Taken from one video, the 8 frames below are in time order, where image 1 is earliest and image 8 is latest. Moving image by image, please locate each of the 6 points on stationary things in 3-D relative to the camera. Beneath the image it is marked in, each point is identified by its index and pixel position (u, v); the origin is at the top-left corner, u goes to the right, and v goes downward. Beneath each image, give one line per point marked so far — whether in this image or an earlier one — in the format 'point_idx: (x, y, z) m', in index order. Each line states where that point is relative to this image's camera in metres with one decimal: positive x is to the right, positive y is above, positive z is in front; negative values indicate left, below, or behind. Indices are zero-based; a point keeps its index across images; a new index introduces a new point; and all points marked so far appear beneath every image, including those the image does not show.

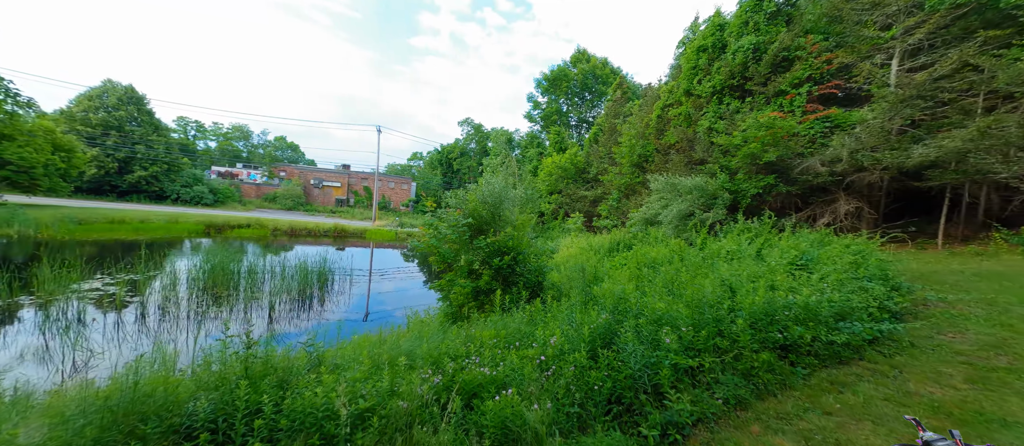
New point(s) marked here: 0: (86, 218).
0: (-18.5, +0.3, +16.8) m
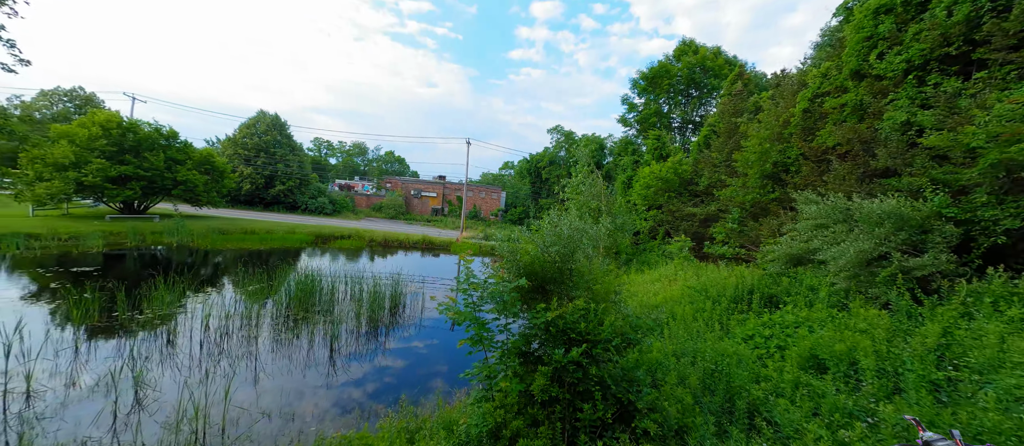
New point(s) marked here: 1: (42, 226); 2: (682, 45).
0: (-14.4, -0.3, +19.4) m
1: (-20.1, 0.0, +16.2) m
2: (+7.6, +8.0, +16.9) m
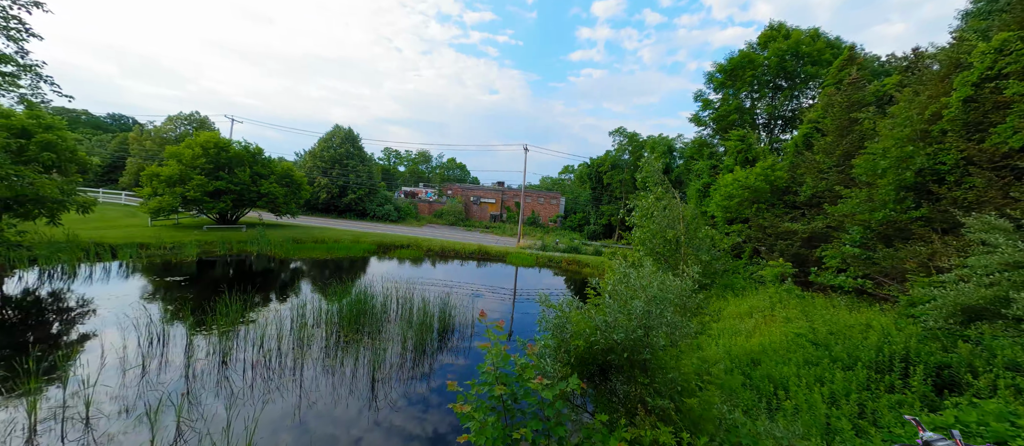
0: (-11.3, -0.8, +20.6) m
1: (-17.5, -0.5, +18.3) m
2: (+10.0, +7.5, +14.7) m
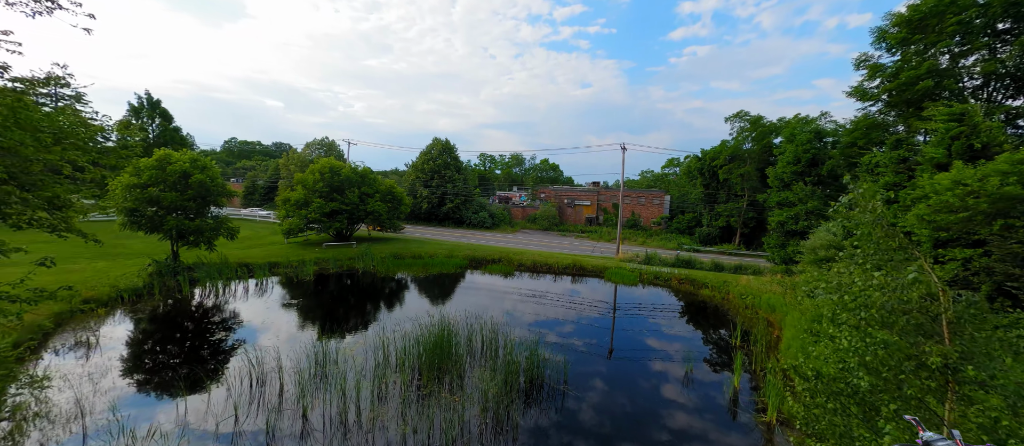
0: (-6.1, -1.7, +21.4) m
1: (-12.6, -1.7, +20.7) m
2: (+12.7, +7.3, +10.2) m
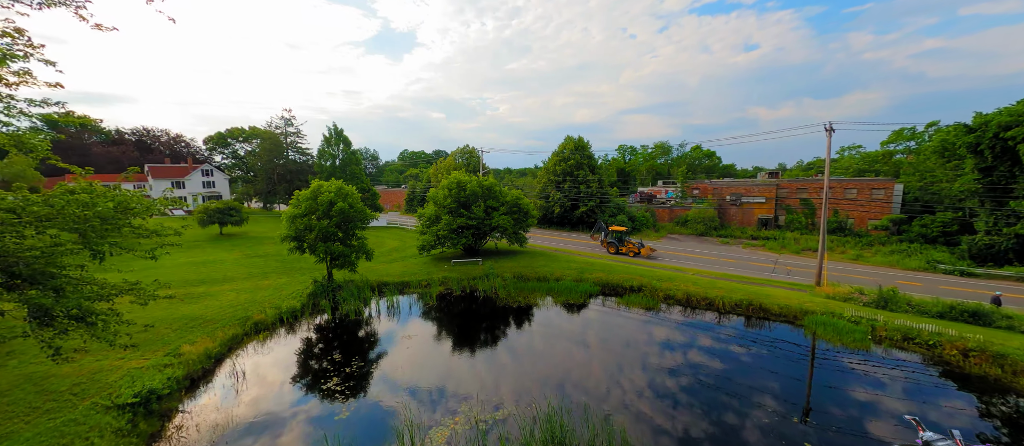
0: (+1.0, -2.6, +19.3) m
1: (-5.4, -2.7, +21.1) m
2: (+14.1, +6.6, +2.0) m
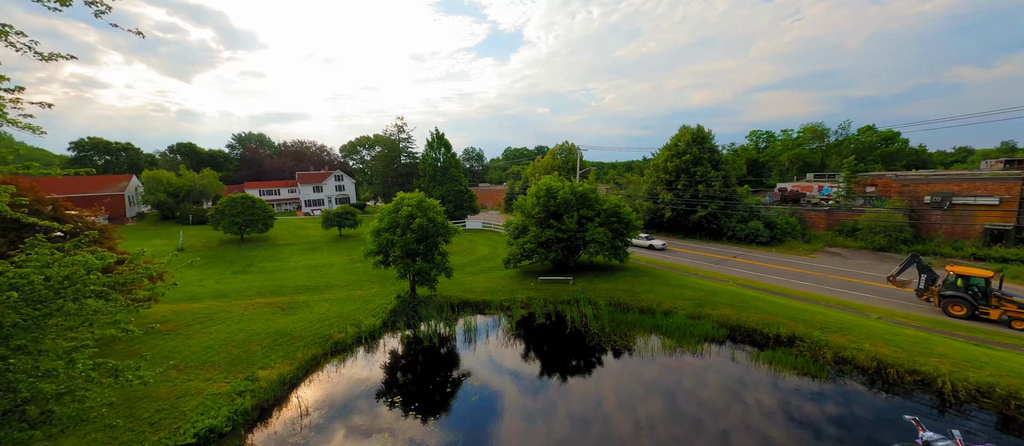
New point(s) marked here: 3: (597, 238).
0: (+5.1, -3.2, +15.8) m
1: (-0.6, -3.3, +19.2) m
2: (+12.9, +5.7, -4.6) m
3: (+4.1, -0.7, +18.4) m
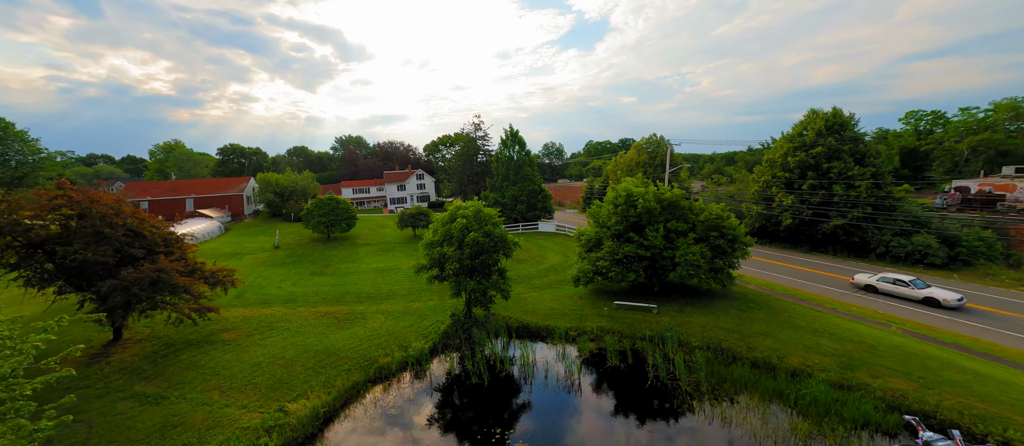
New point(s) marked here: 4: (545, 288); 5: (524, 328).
0: (+7.3, -3.8, +11.9) m
1: (+2.5, -3.8, +16.5) m
2: (+10.6, +4.6, -9.9) m
3: (+6.9, -1.3, +14.6) m
4: (+1.8, -3.3, +19.6) m
5: (+0.6, -4.3, +15.6) m
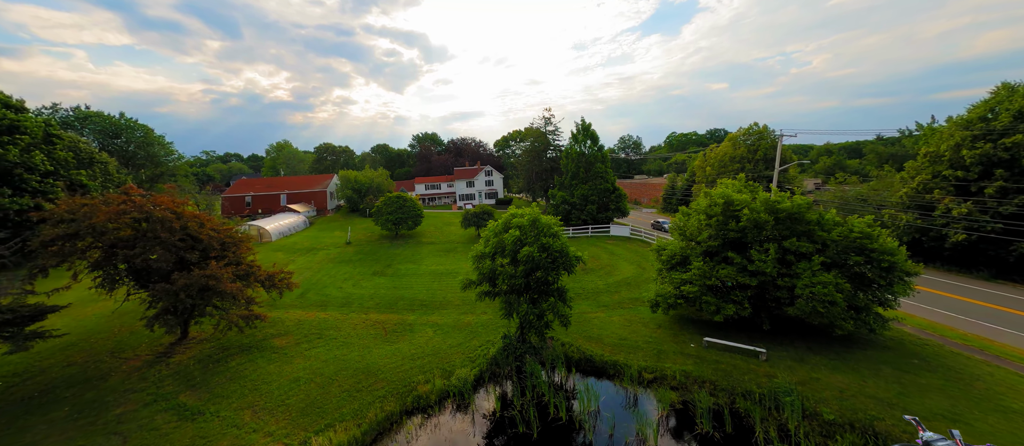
0: (+8.5, -4.4, +8.1) m
1: (+4.7, -4.2, +13.5) m
2: (+7.9, +3.7, -14.0) m
3: (+8.7, -1.9, +10.8) m
4: (+4.6, -3.7, +16.7) m
5: (+2.7, -4.7, +13.0) m
